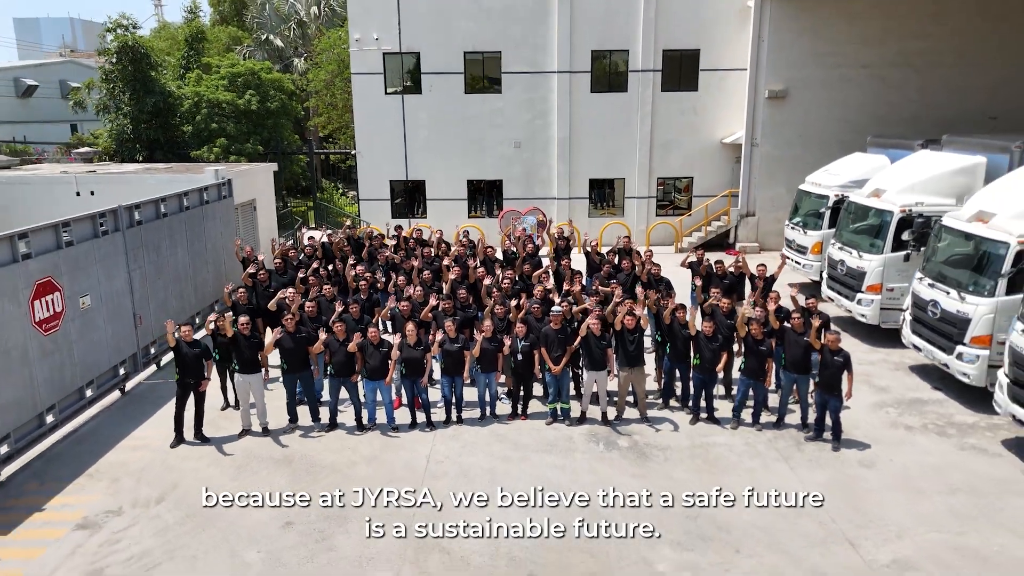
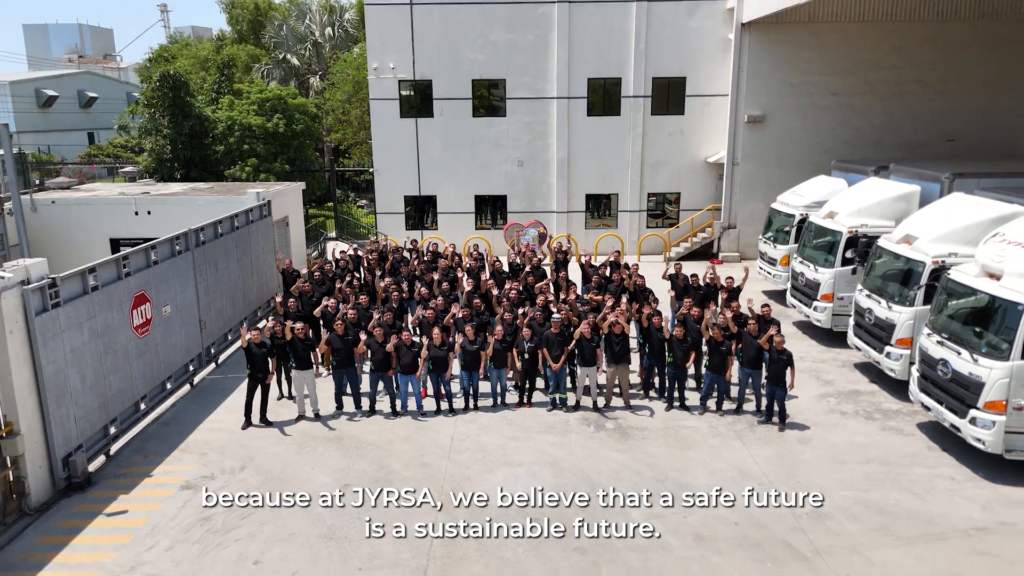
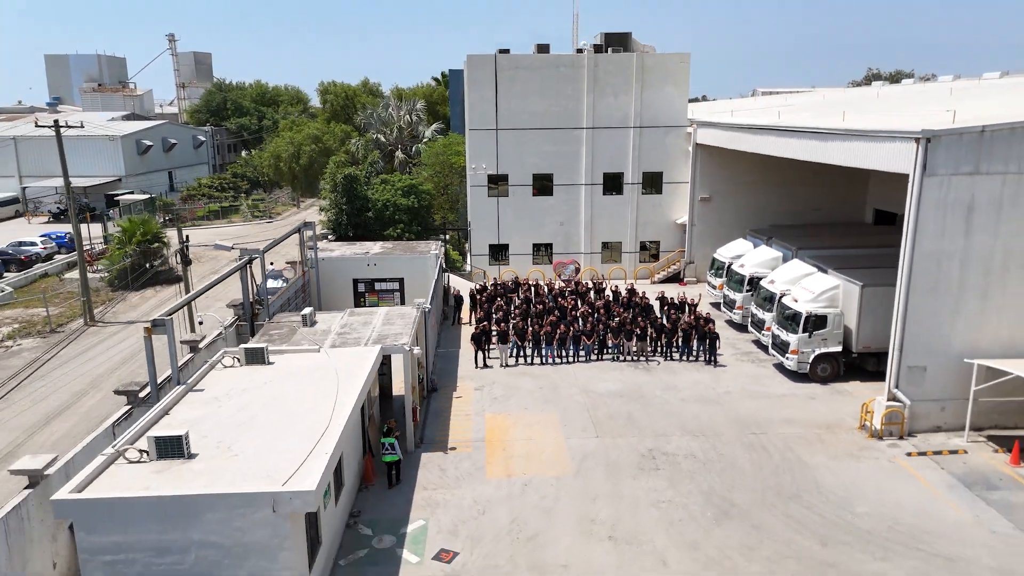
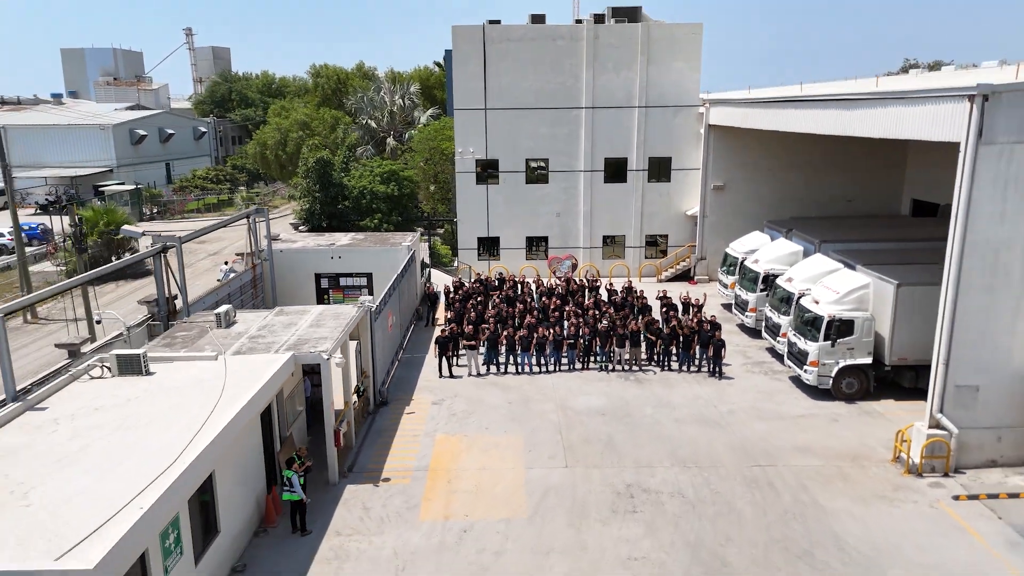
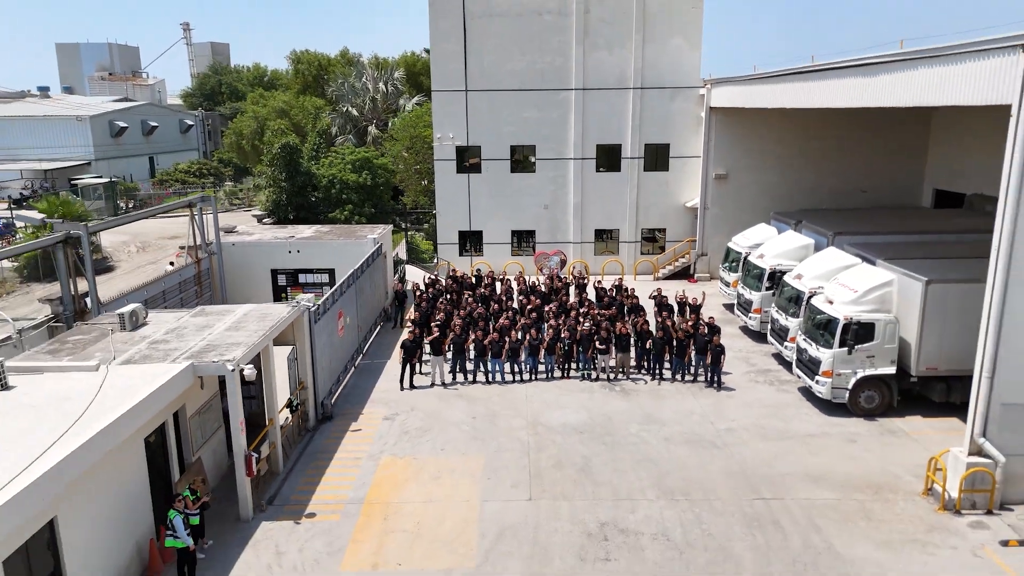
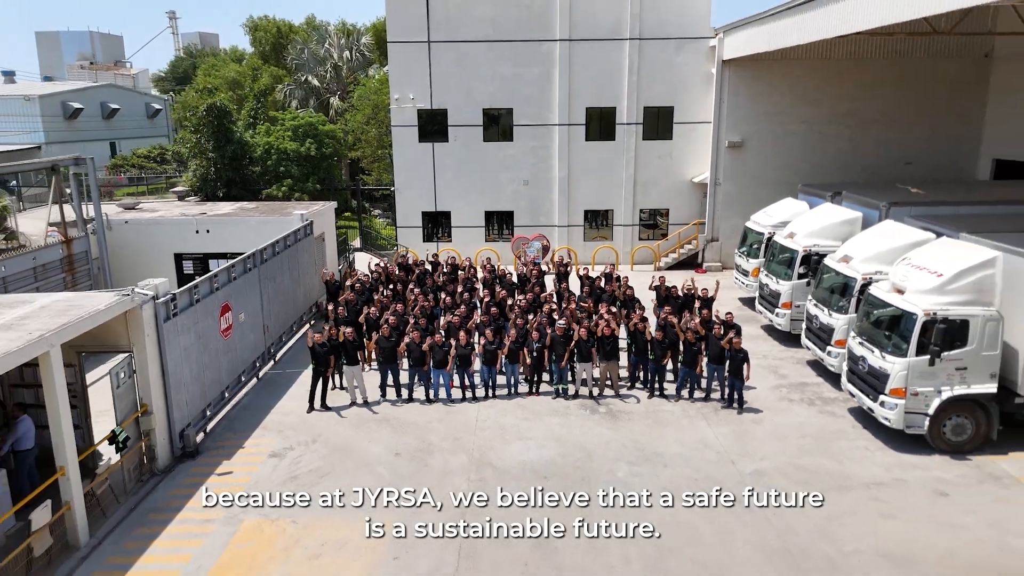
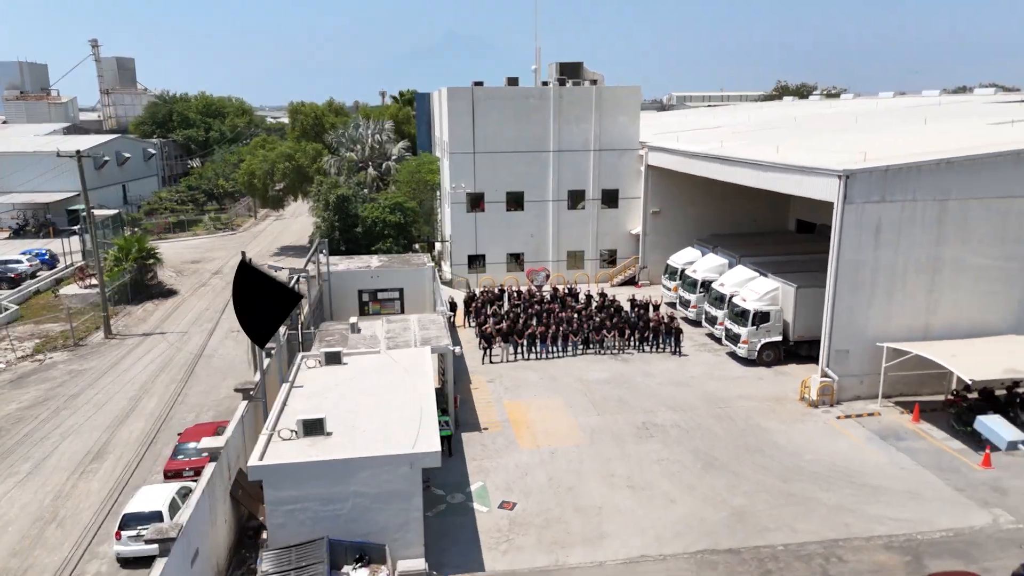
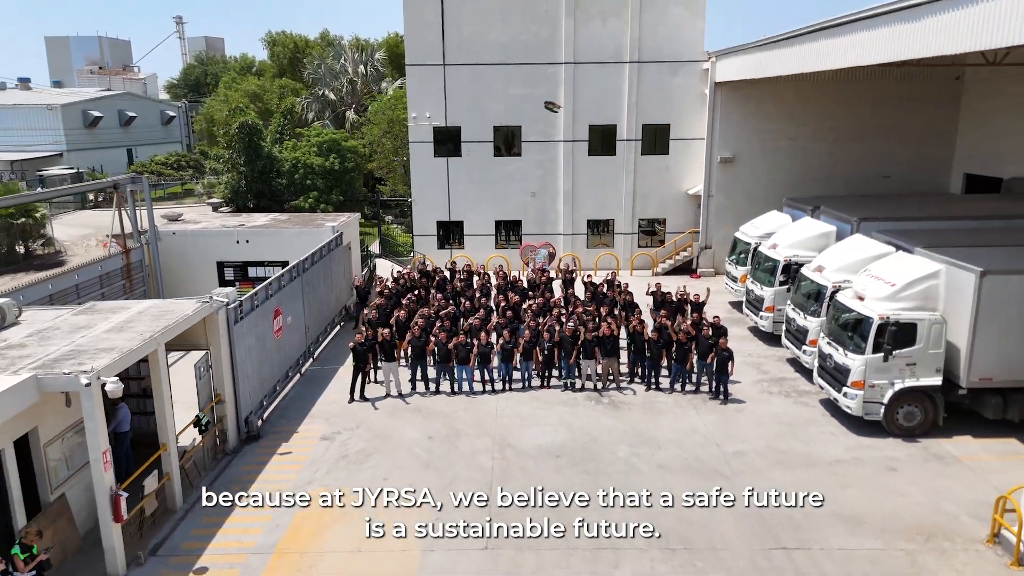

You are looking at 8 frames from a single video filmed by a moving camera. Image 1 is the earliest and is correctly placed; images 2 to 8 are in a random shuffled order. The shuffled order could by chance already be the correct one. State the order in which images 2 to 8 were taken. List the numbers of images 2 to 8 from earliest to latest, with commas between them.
2, 6, 8, 5, 4, 3, 7
